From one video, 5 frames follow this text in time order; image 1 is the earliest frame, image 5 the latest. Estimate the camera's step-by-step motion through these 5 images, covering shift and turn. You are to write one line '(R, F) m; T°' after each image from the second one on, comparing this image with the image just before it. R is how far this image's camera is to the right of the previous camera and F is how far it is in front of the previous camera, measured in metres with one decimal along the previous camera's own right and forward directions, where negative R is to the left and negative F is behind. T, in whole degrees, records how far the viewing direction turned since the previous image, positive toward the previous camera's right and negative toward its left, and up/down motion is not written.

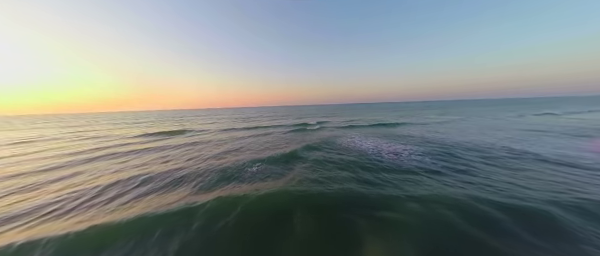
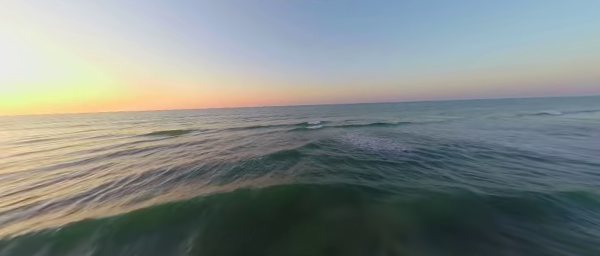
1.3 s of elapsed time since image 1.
(-0.8, 0.0) m; 0°
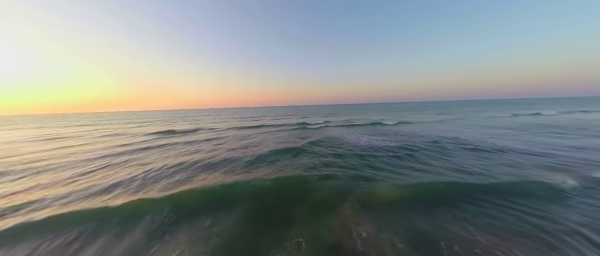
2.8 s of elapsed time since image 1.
(-0.2, -1.6) m; 0°
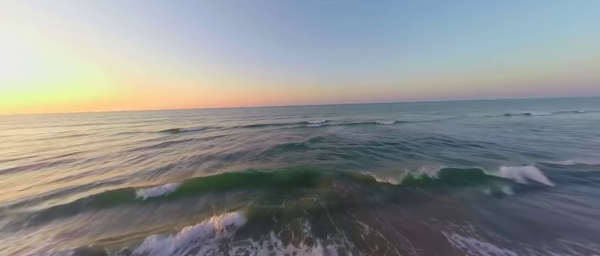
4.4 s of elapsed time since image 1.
(-0.1, -2.4) m; 0°
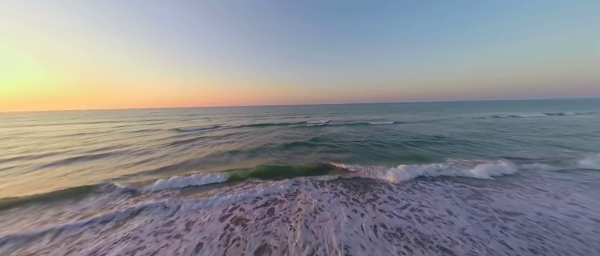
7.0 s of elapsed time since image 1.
(0.0, -3.6) m; 0°
